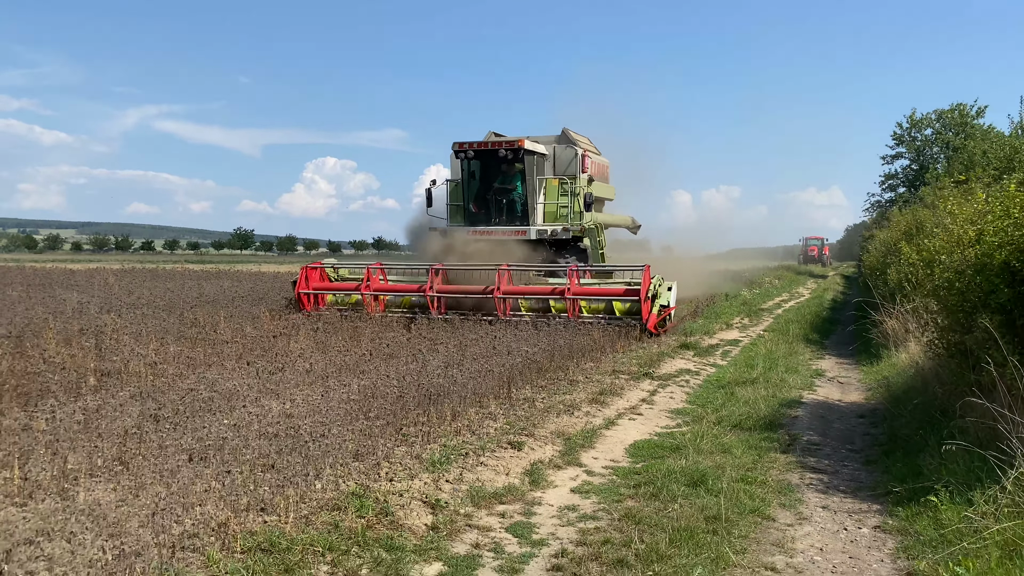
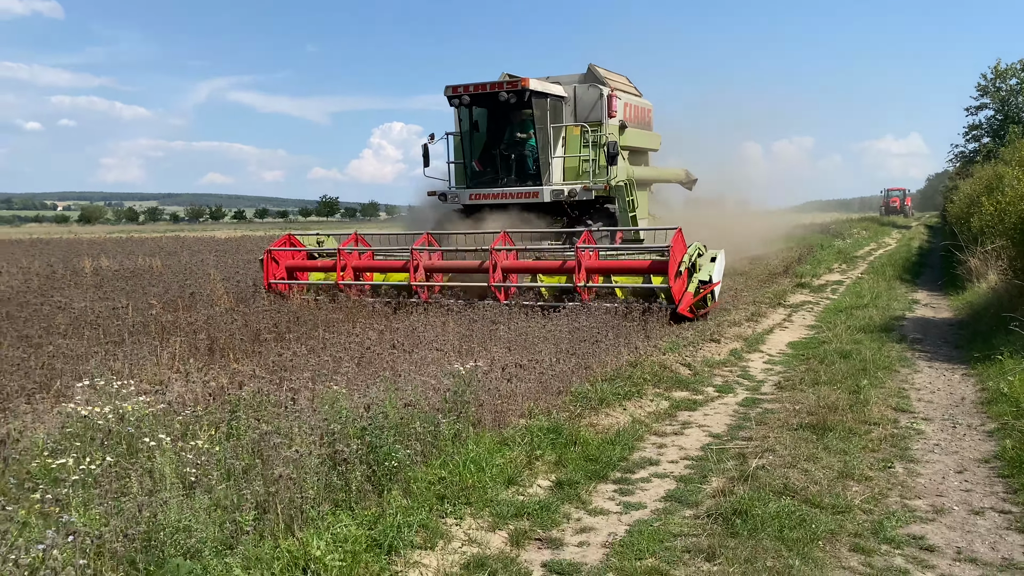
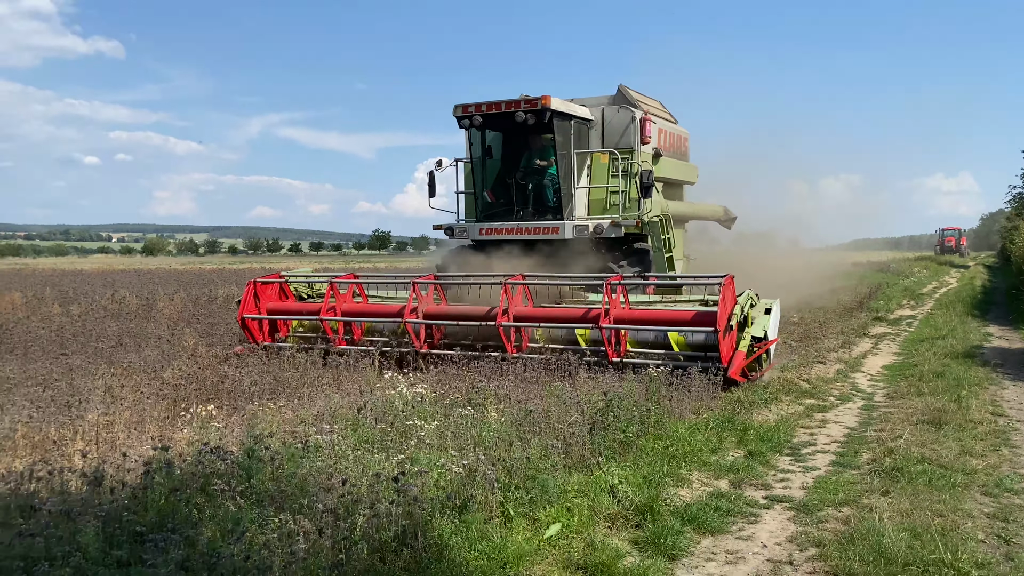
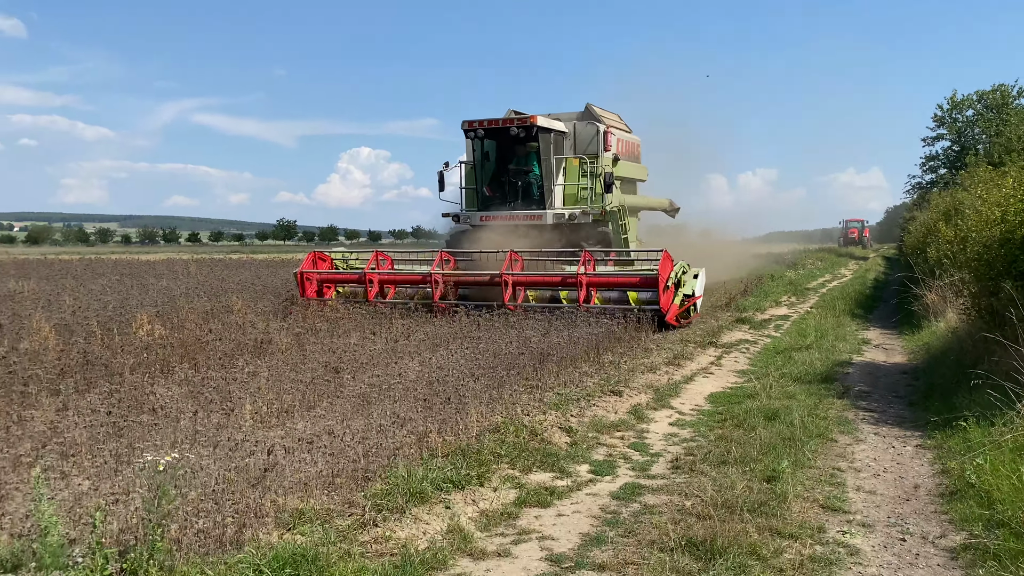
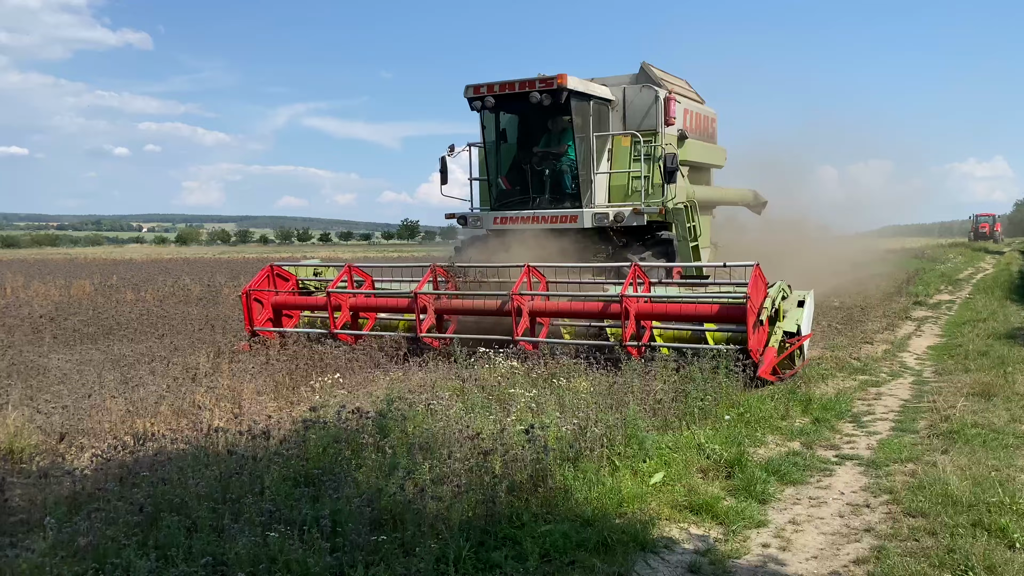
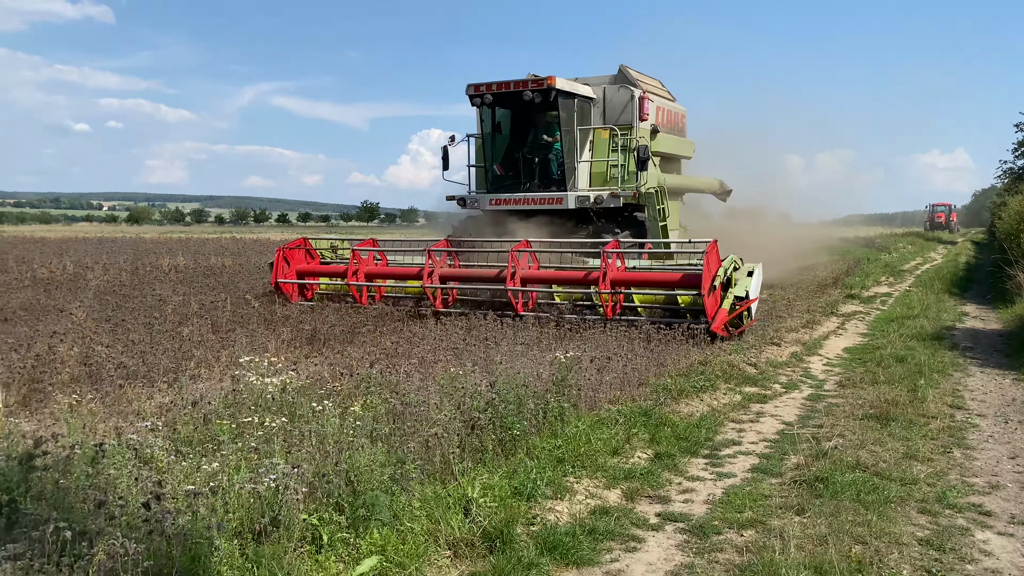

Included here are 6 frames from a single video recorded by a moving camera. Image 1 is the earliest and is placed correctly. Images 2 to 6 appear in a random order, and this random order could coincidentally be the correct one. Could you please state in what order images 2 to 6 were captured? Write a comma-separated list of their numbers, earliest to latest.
4, 2, 6, 3, 5
